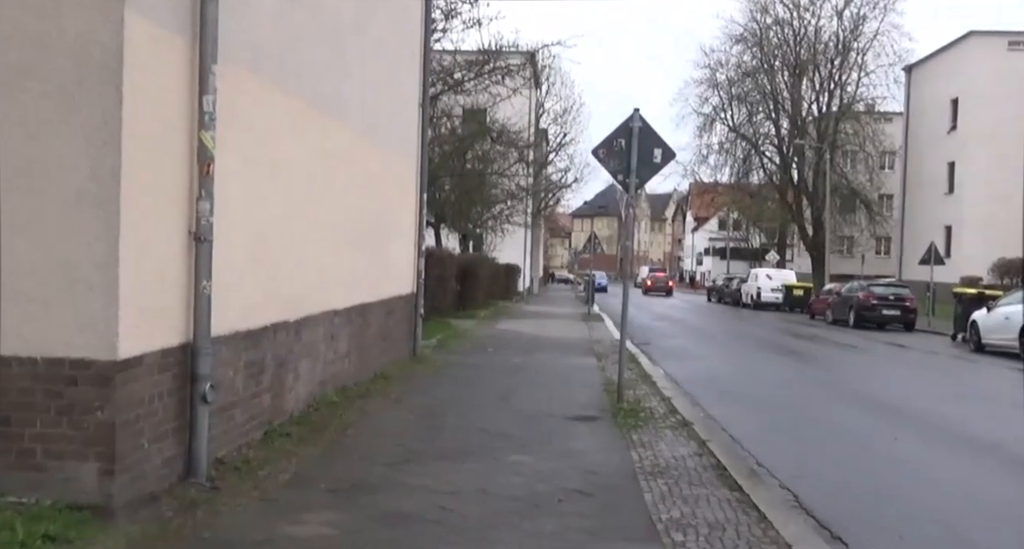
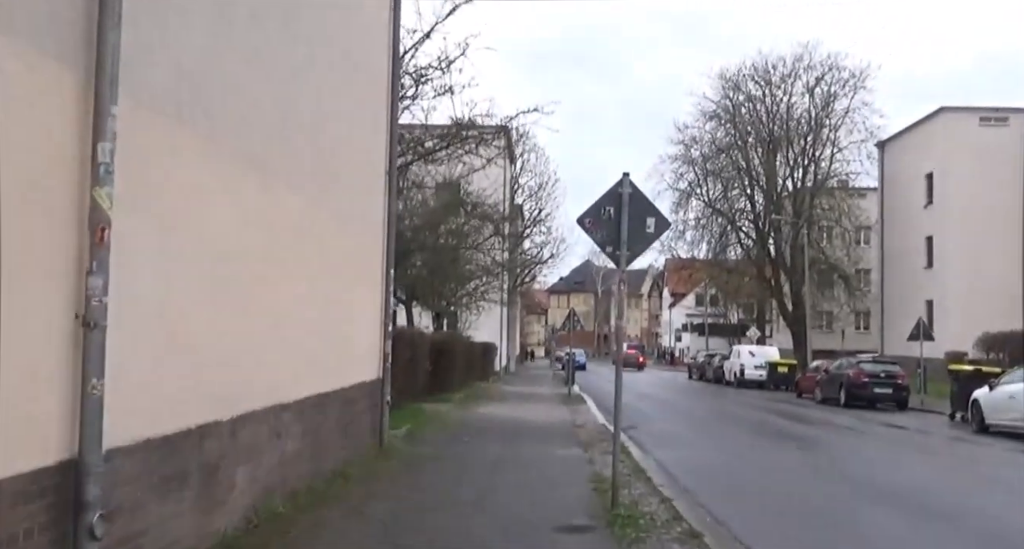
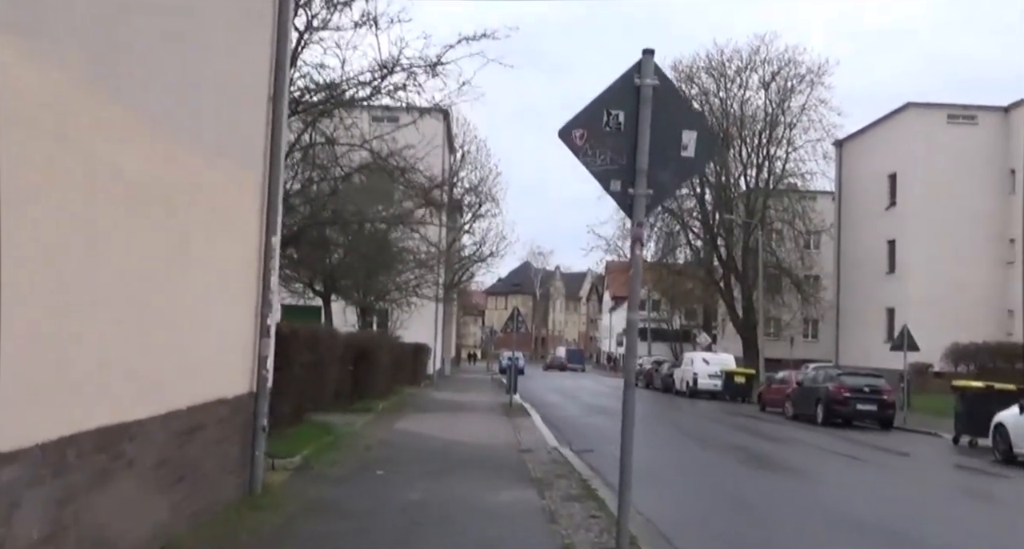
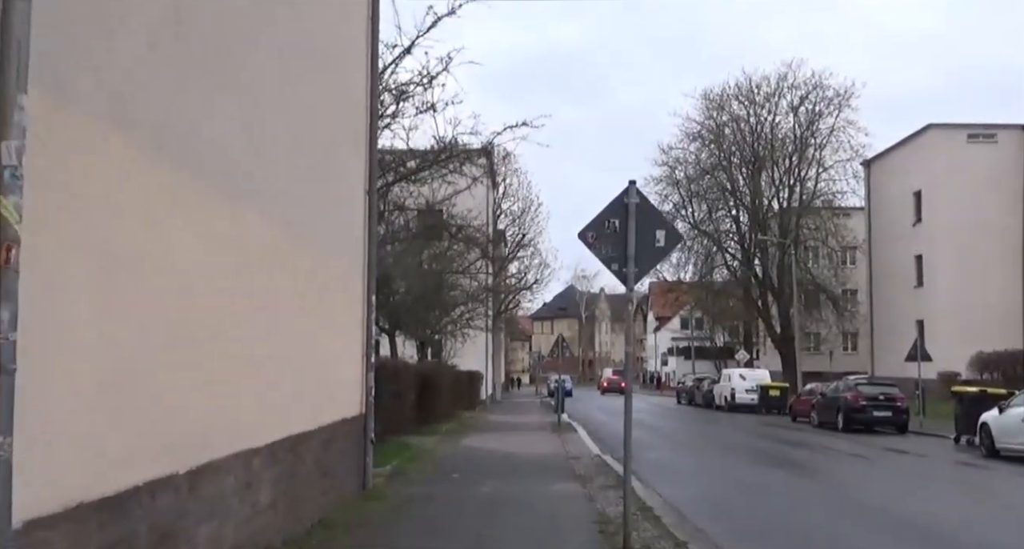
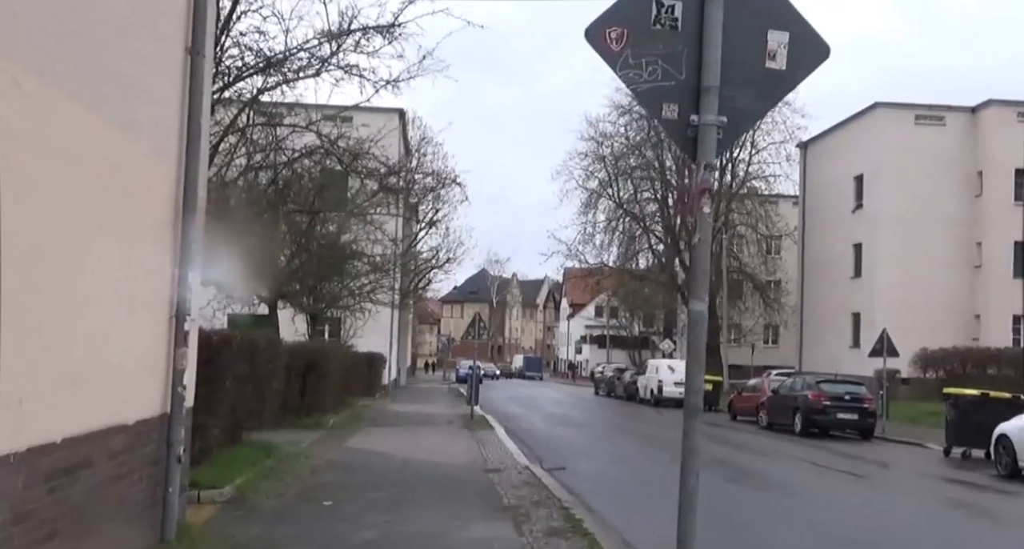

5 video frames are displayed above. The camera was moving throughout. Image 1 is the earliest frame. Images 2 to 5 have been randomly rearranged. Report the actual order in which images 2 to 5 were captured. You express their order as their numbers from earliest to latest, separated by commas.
2, 4, 3, 5
